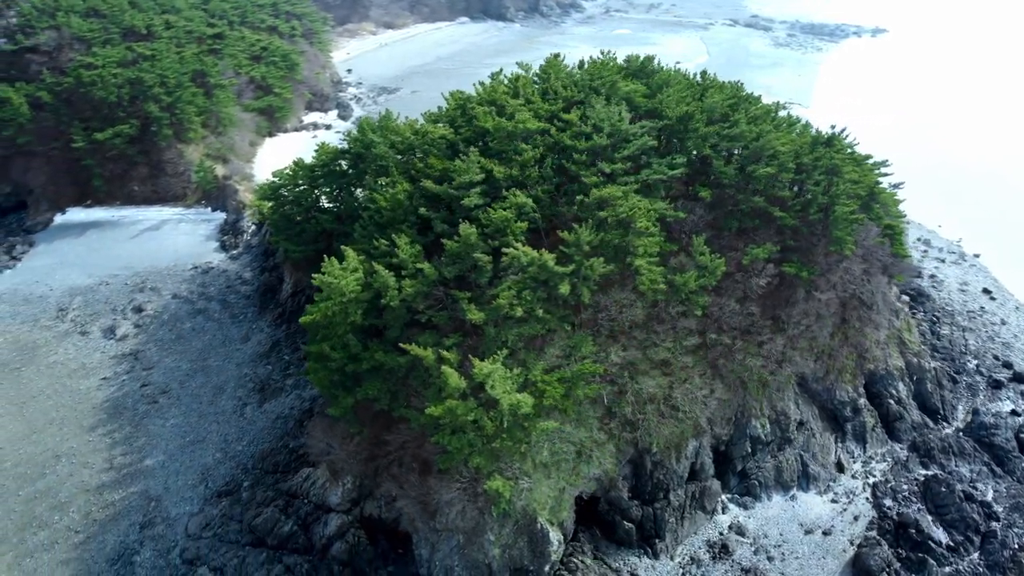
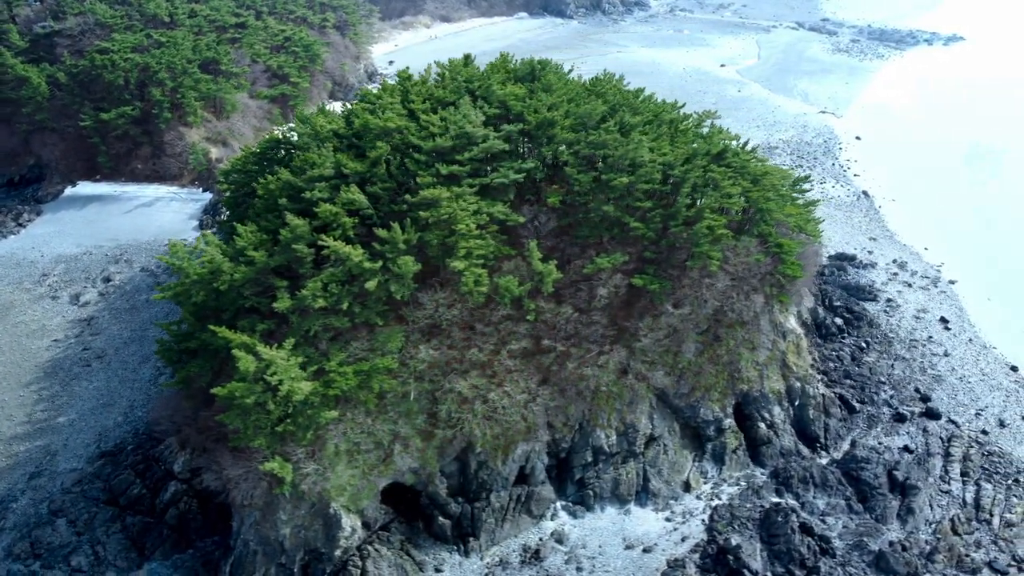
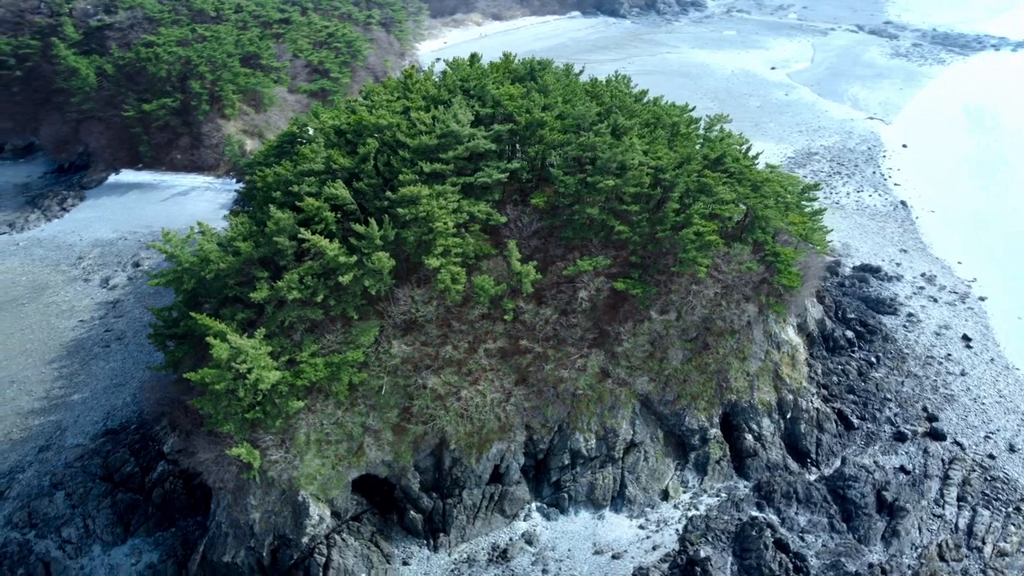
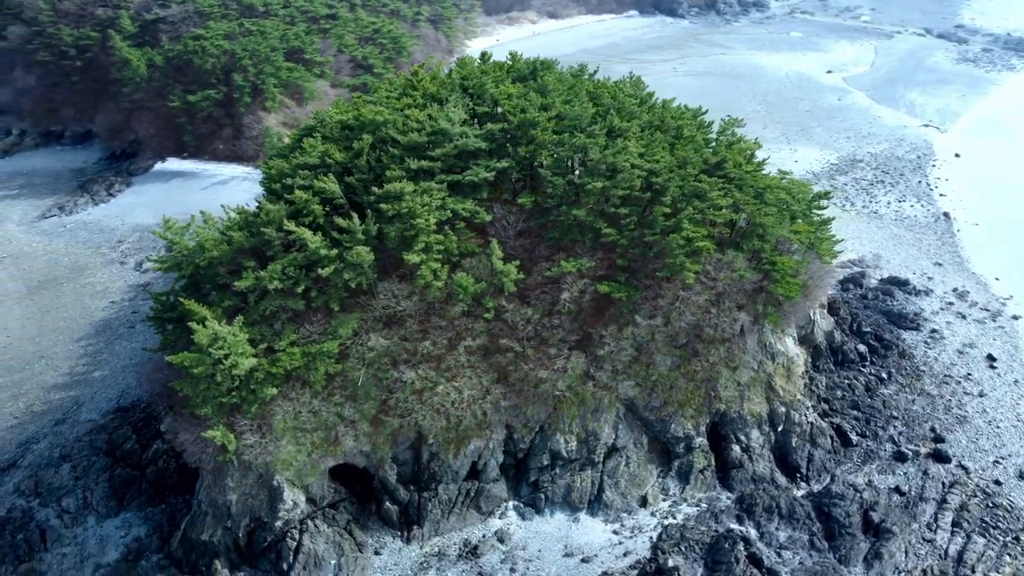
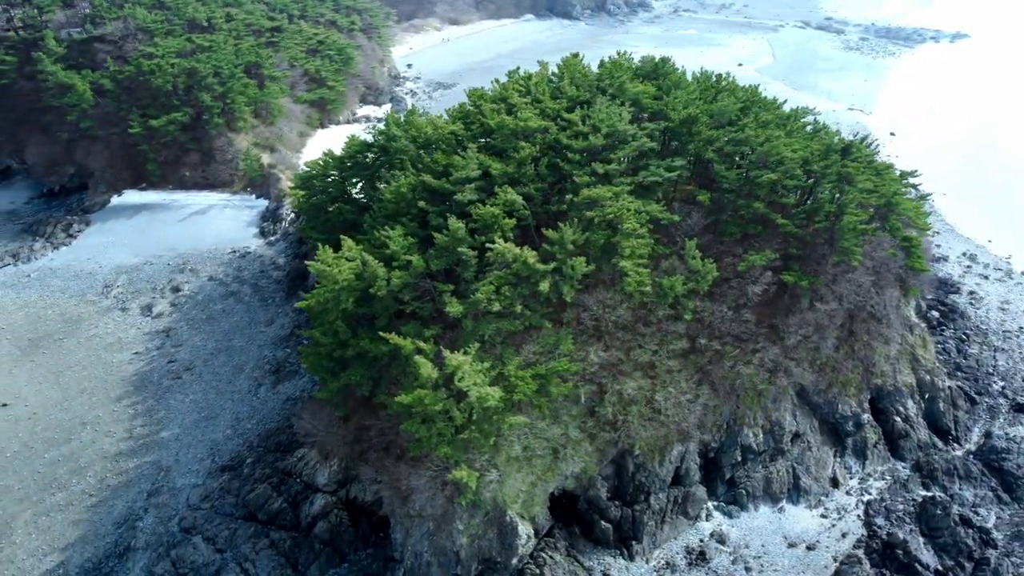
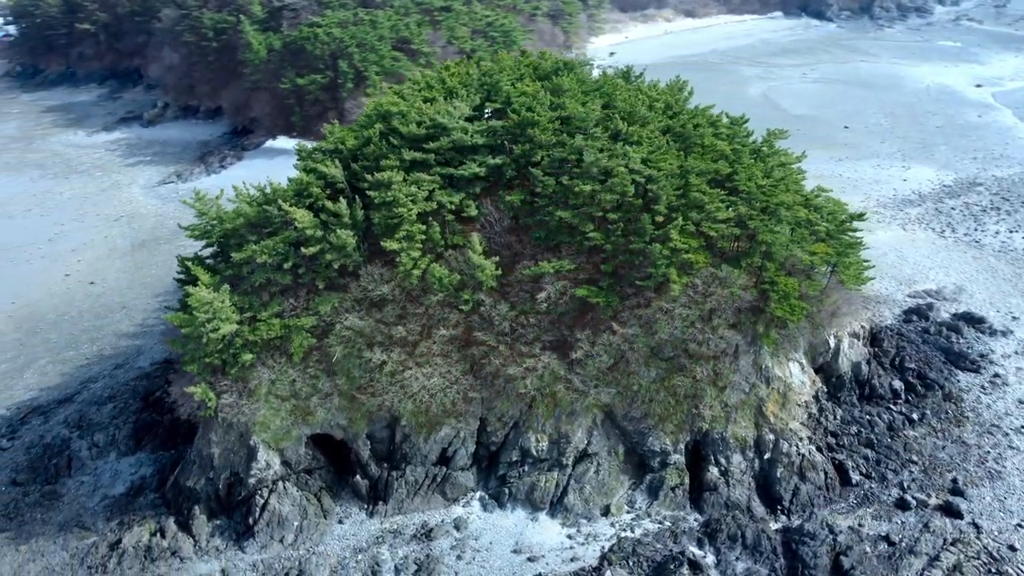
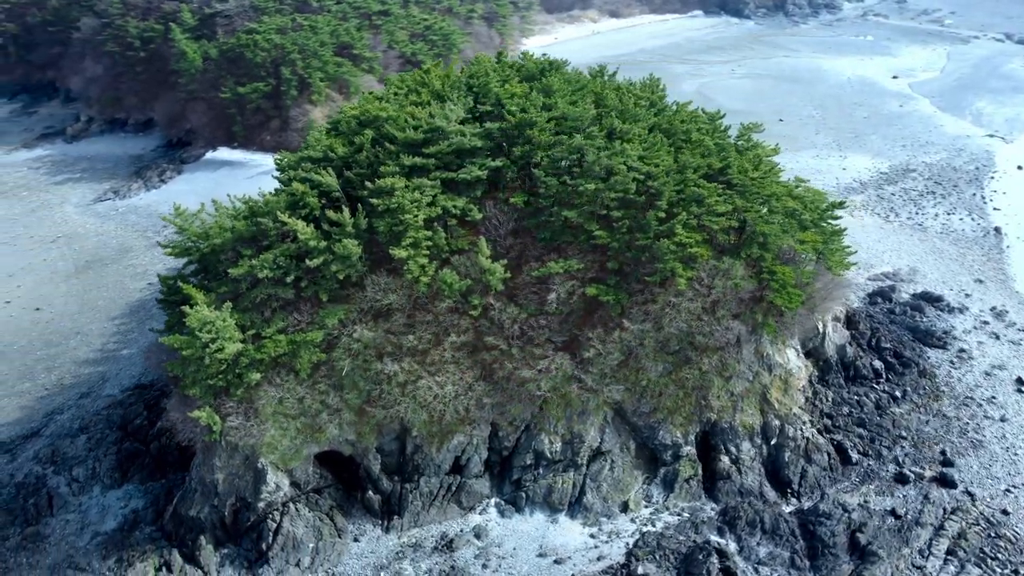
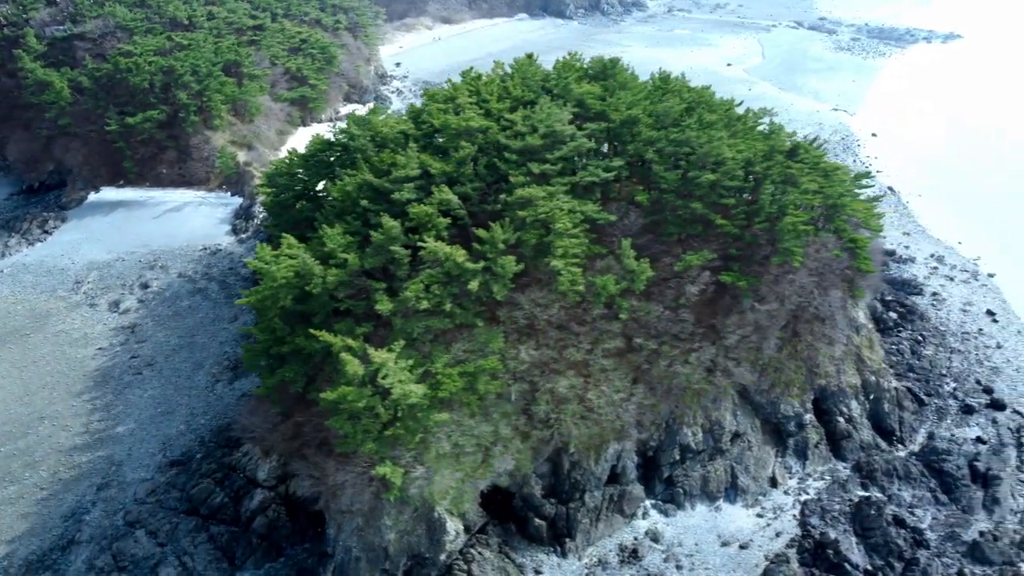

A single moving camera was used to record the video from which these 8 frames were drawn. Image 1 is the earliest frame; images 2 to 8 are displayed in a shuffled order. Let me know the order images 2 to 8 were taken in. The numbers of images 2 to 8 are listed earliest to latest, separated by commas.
5, 8, 2, 3, 4, 7, 6
